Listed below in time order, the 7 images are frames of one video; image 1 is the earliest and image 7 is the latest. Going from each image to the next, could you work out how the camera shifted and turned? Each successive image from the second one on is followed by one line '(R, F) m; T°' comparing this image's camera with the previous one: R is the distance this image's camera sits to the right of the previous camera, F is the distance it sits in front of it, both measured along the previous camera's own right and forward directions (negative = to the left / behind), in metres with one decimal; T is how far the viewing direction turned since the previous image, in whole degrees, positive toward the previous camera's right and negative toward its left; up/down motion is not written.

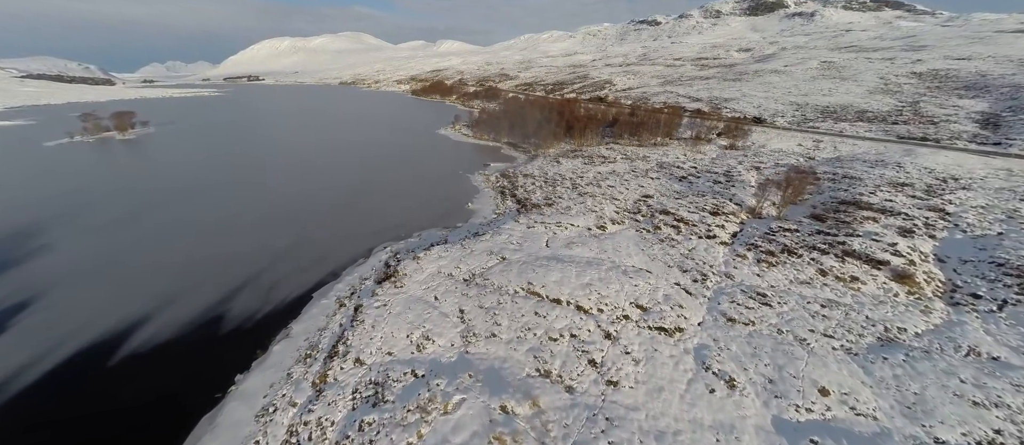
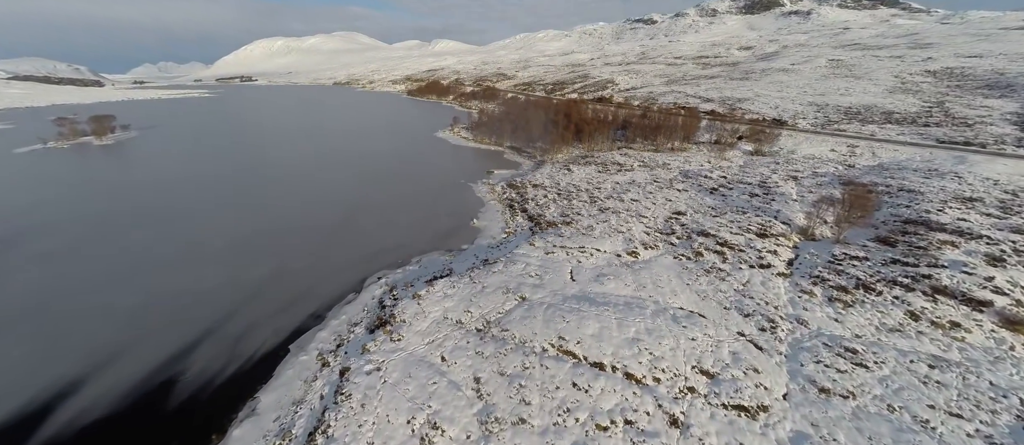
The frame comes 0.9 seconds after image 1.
(-0.8, +2.6) m; 0°
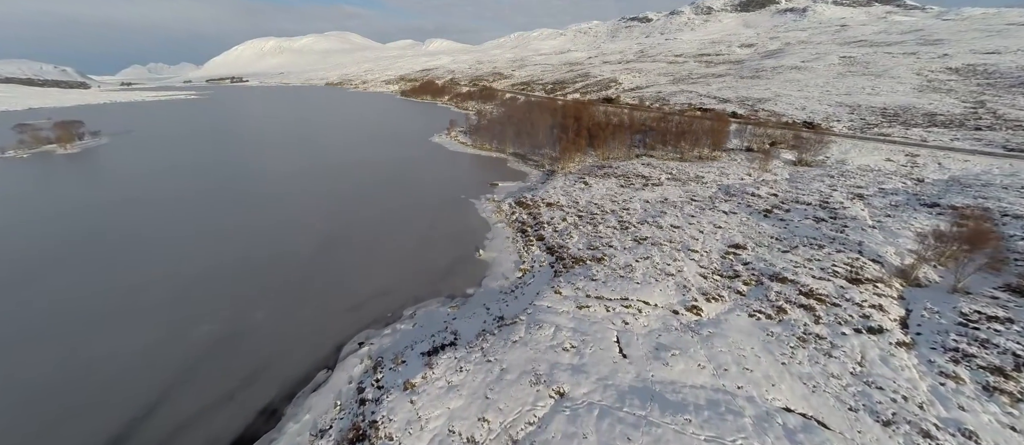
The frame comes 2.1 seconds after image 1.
(-0.8, +3.5) m; +1°
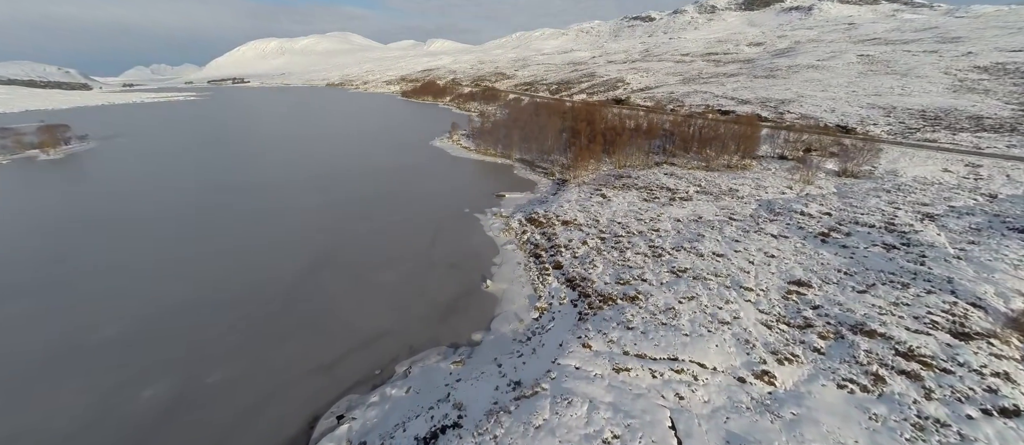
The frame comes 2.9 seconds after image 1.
(-0.4, +2.4) m; 0°
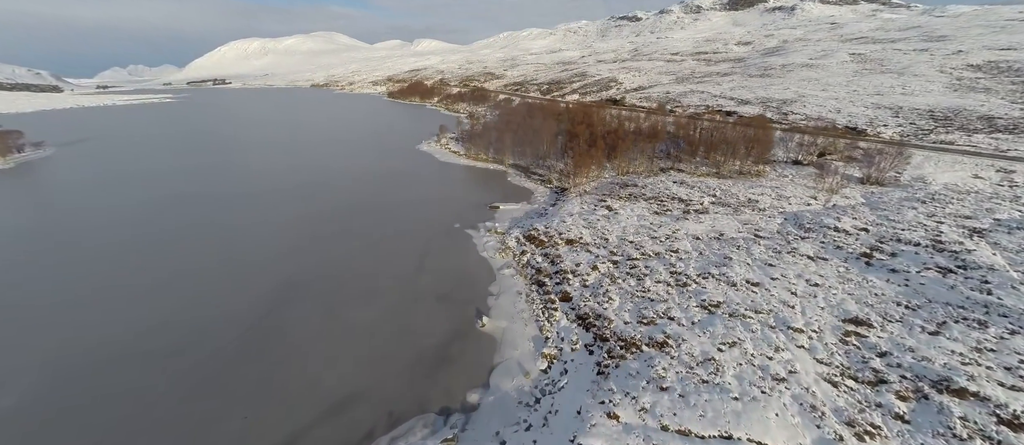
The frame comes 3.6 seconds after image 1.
(-0.3, +2.1) m; +2°
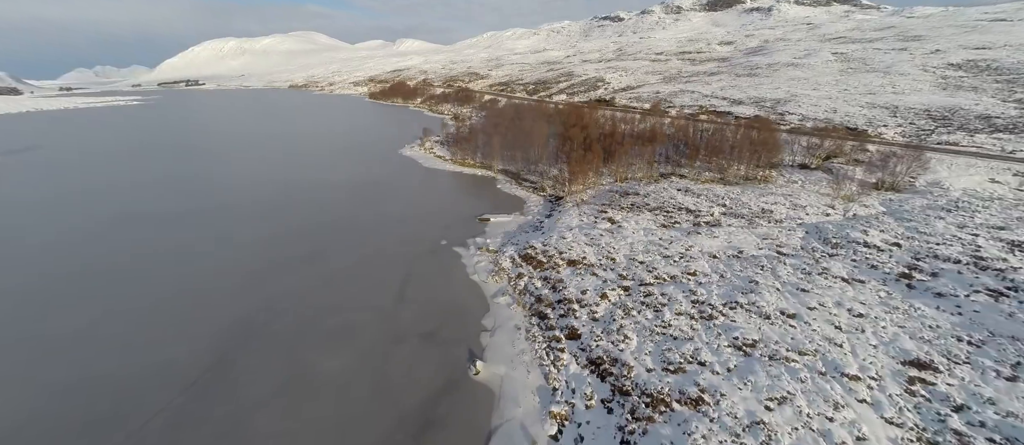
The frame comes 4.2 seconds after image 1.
(-0.3, +1.8) m; +2°
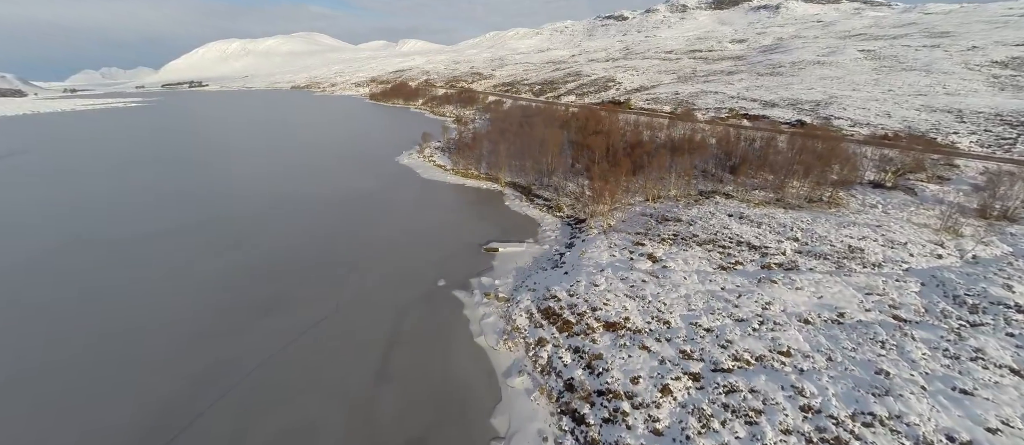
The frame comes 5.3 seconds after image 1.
(-0.4, +3.4) m; -1°
